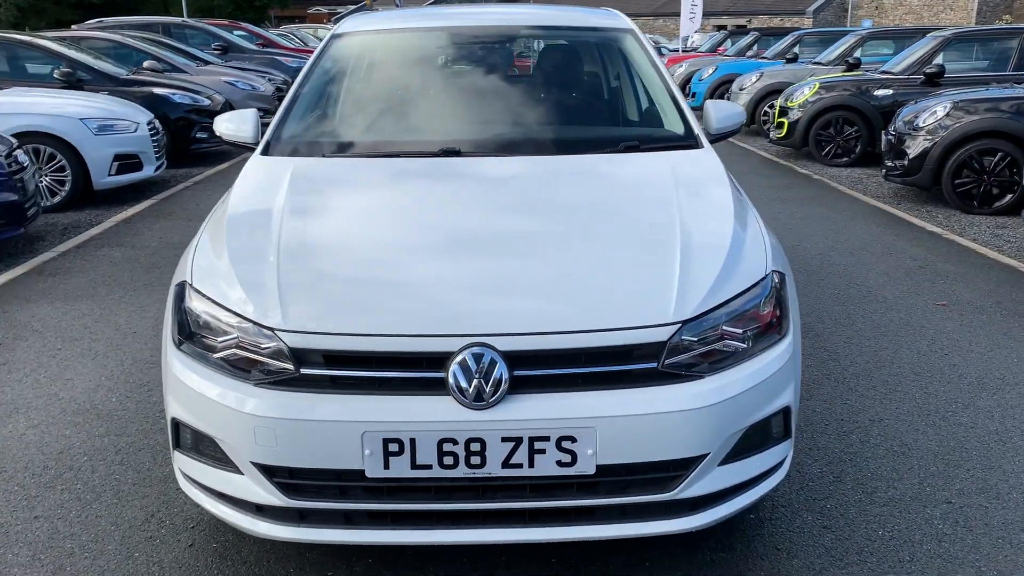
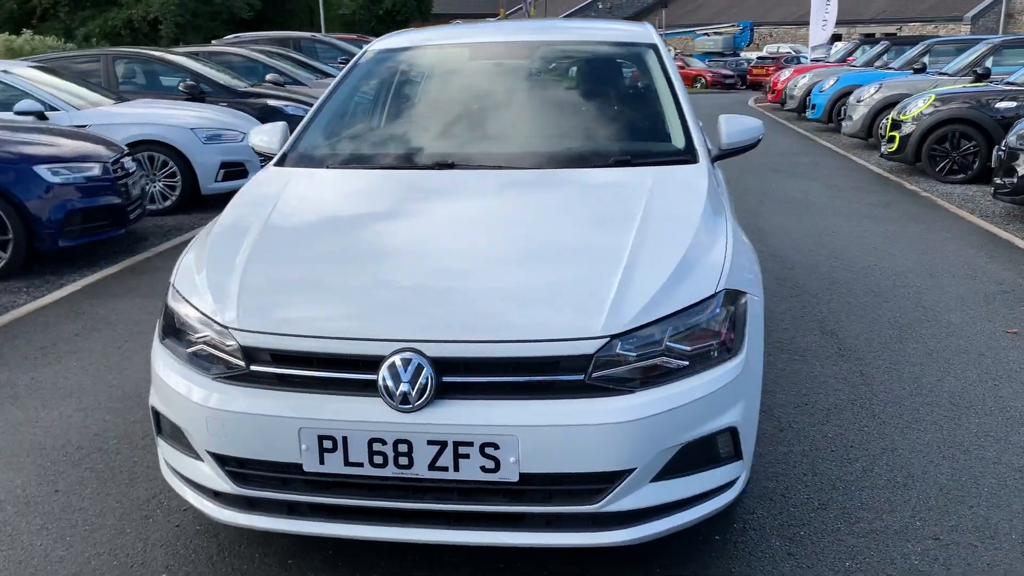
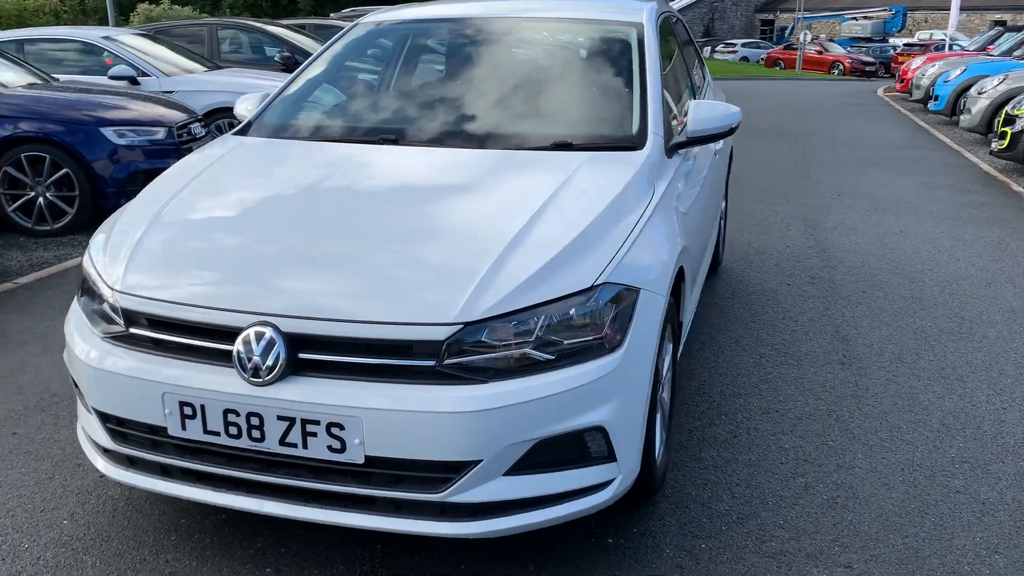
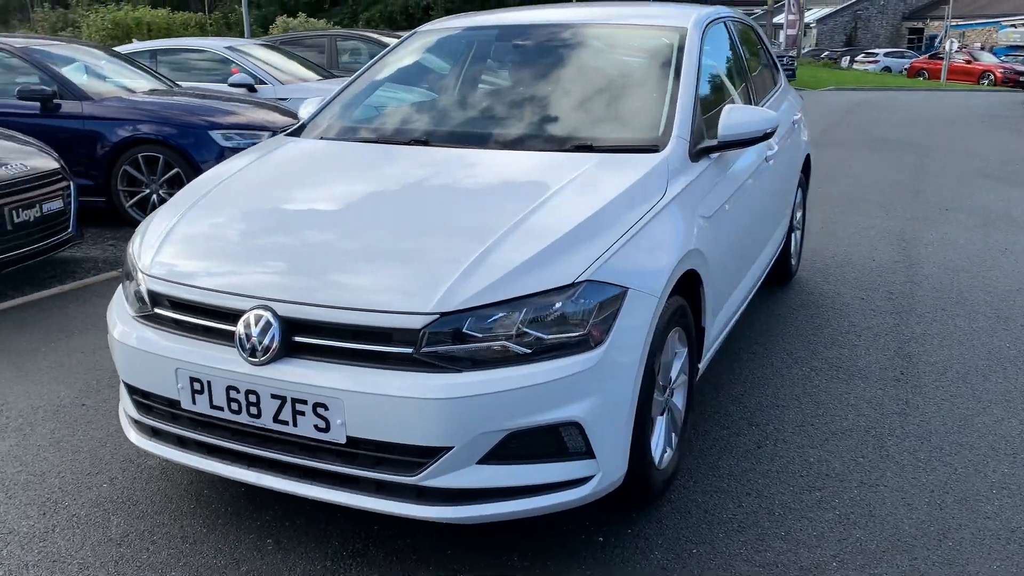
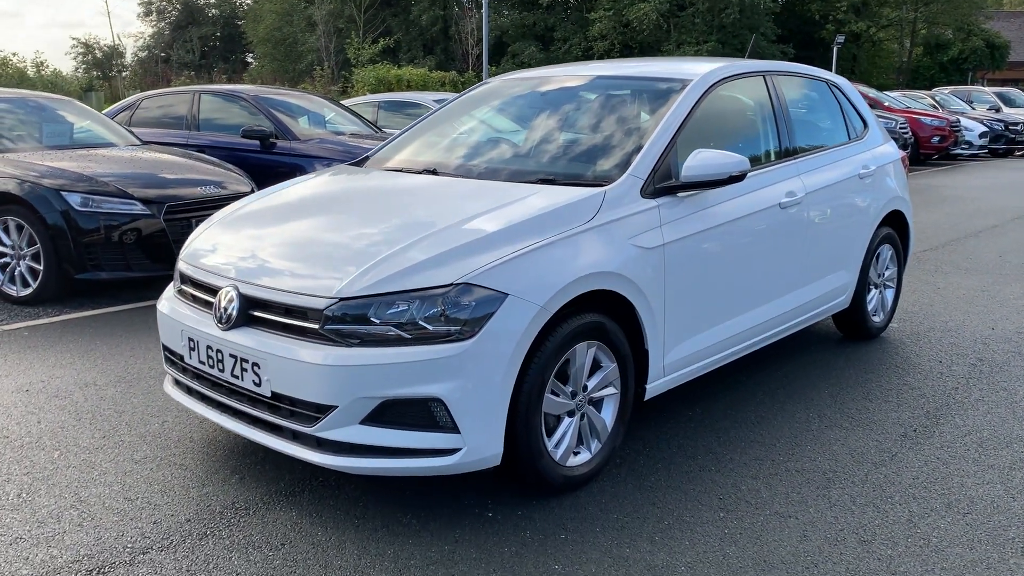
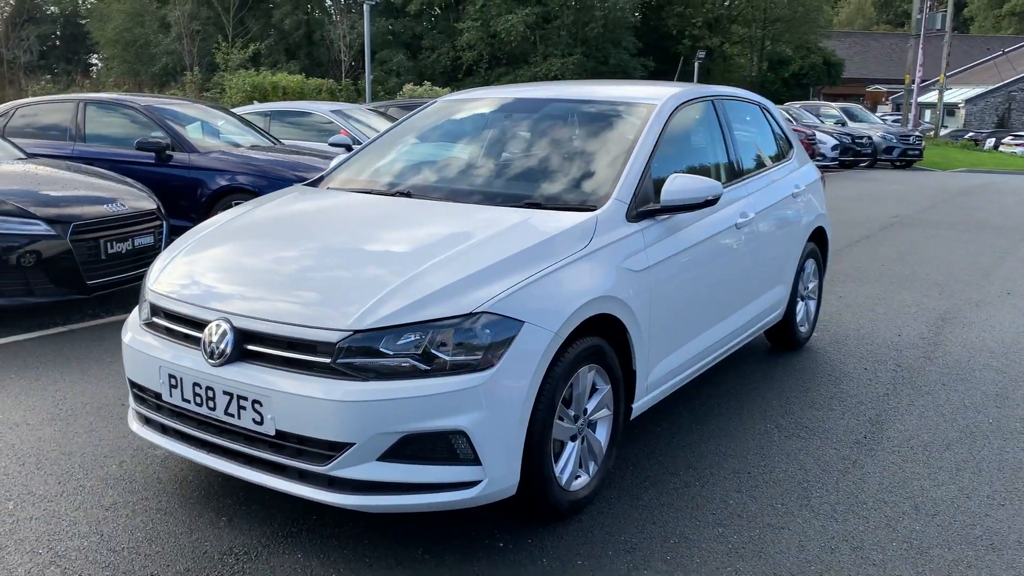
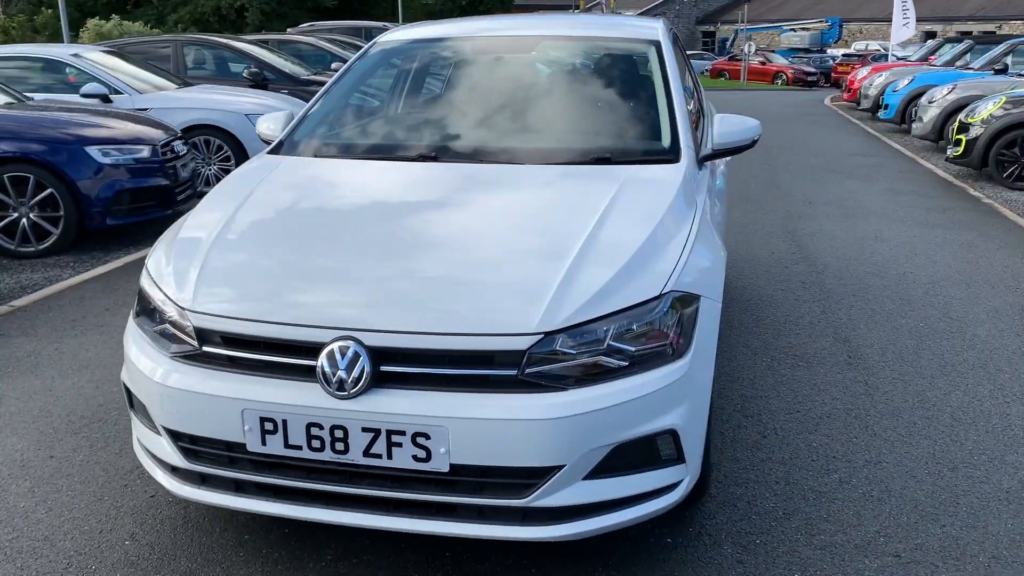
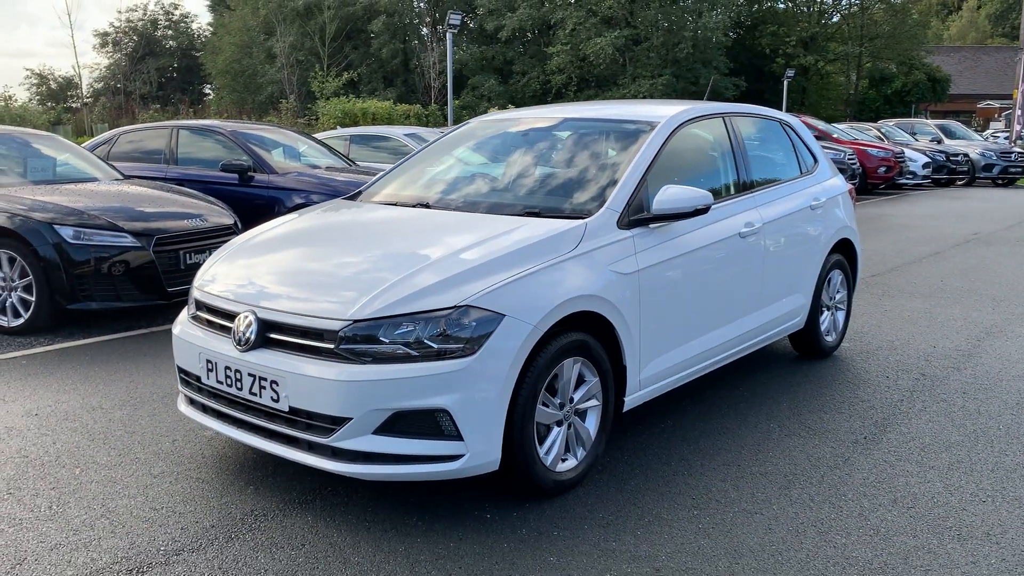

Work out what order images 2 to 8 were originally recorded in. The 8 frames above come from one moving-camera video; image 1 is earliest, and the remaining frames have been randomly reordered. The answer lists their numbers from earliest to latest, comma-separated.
2, 7, 3, 4, 6, 8, 5
